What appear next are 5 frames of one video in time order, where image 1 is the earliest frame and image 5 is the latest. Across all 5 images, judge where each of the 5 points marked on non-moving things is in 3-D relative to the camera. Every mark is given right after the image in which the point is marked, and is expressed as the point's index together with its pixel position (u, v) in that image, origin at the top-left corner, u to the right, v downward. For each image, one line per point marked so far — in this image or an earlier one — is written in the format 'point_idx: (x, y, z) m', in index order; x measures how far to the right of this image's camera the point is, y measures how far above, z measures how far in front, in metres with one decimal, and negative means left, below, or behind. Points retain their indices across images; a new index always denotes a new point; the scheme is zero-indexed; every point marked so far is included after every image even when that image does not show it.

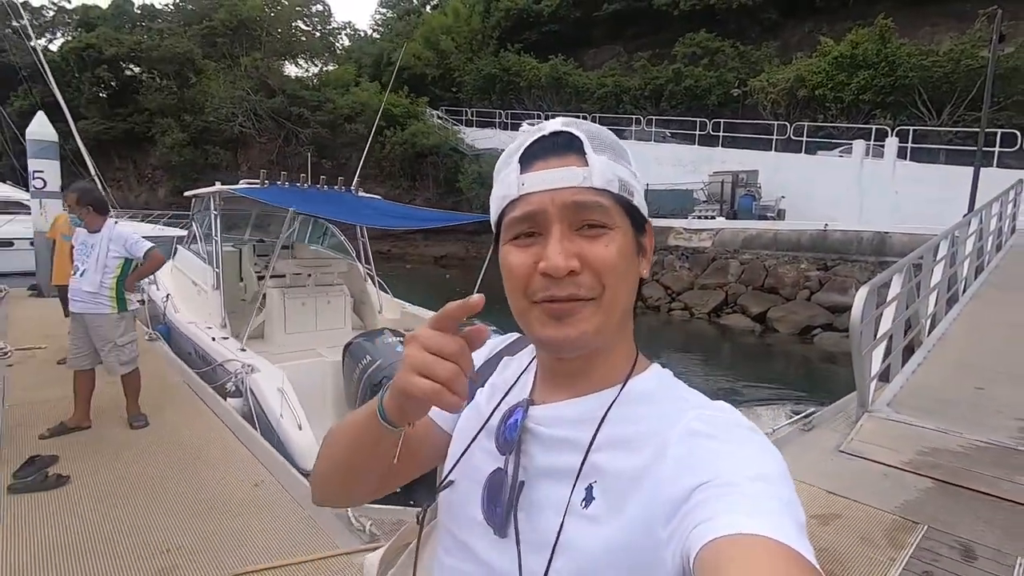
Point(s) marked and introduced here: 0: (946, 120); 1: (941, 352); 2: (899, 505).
0: (+14.7, +5.7, +18.3) m
1: (+4.4, -0.7, +5.5) m
2: (+2.3, -1.3, +3.2) m
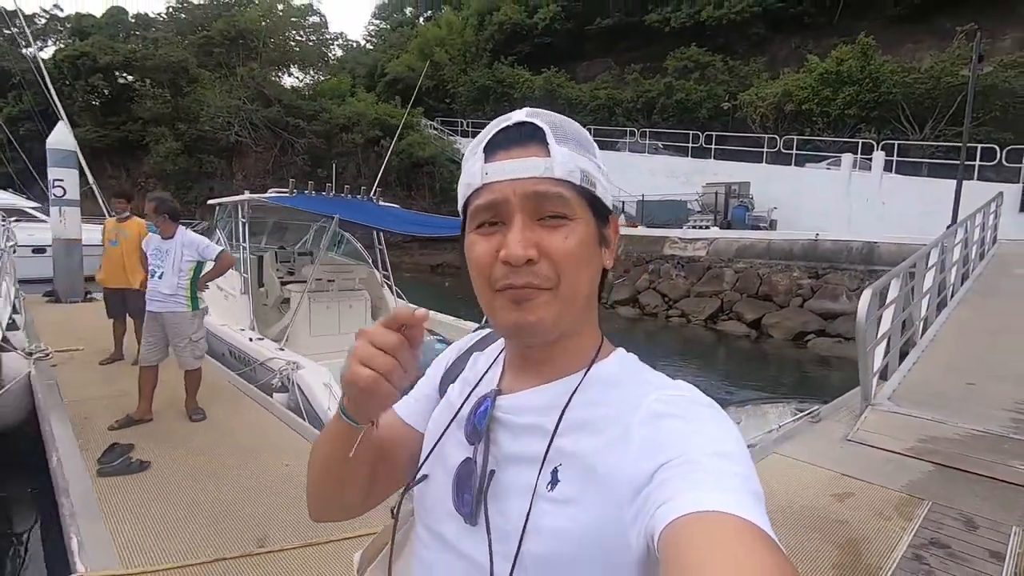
0: (+14.7, +5.5, +19.0) m
1: (+4.6, -0.7, +5.9) m
2: (+2.6, -1.3, +3.6) m
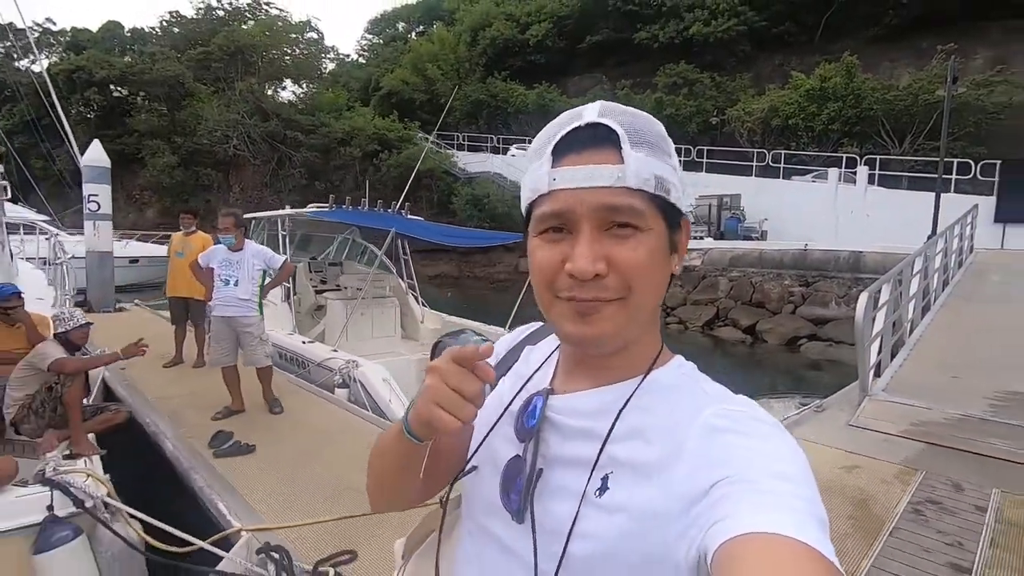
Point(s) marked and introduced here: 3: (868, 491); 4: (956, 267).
0: (+14.6, +5.2, +20.0) m
1: (+4.9, -0.8, +6.5) m
2: (+3.0, -1.3, +4.1) m
3: (+2.4, -1.3, +3.6) m
4: (+8.2, +0.4, +9.9) m
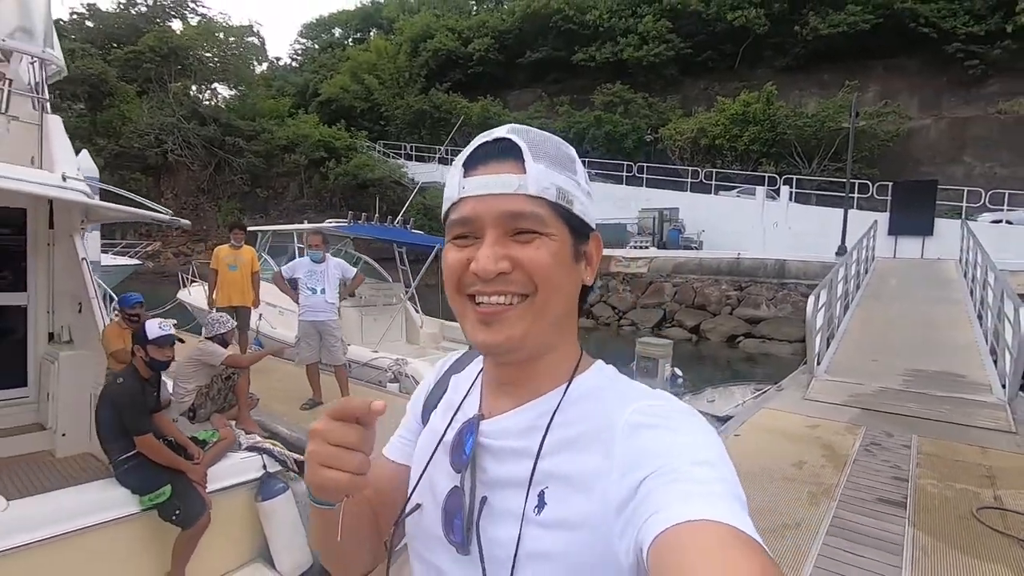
0: (+12.8, +5.1, +22.8) m
1: (+5.0, -0.8, +8.1) m
2: (+3.4, -1.3, +5.5) m
3: (+2.9, -1.4, +4.8) m
4: (+7.8, +0.3, +11.9) m
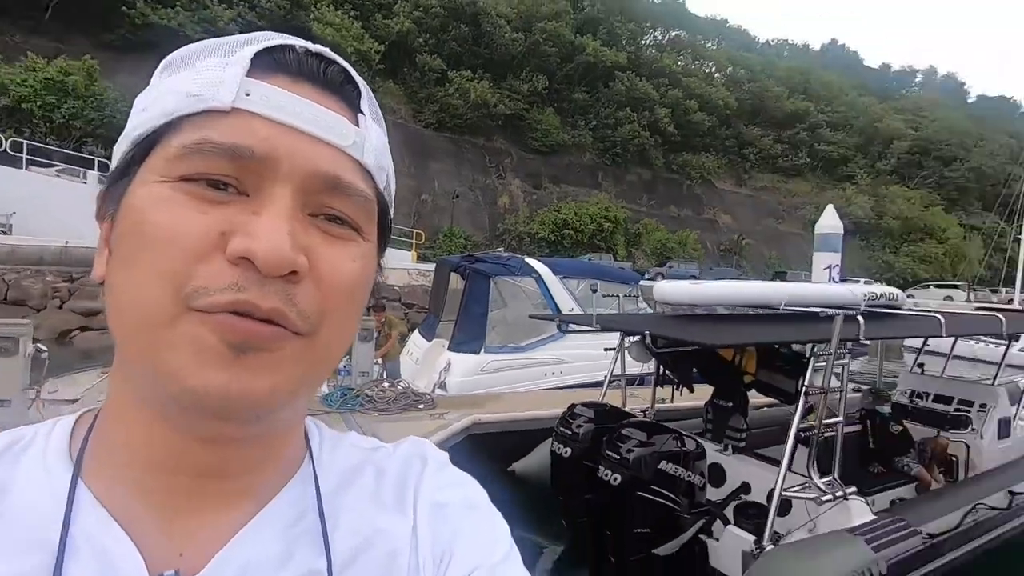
0: (-15.5, +5.4, +23.1) m
1: (-5.8, -0.6, +9.7) m
2: (-4.2, -1.1, +7.1) m
3: (-3.8, -1.2, +6.3) m
4: (-8.0, +0.6, +13.8) m
